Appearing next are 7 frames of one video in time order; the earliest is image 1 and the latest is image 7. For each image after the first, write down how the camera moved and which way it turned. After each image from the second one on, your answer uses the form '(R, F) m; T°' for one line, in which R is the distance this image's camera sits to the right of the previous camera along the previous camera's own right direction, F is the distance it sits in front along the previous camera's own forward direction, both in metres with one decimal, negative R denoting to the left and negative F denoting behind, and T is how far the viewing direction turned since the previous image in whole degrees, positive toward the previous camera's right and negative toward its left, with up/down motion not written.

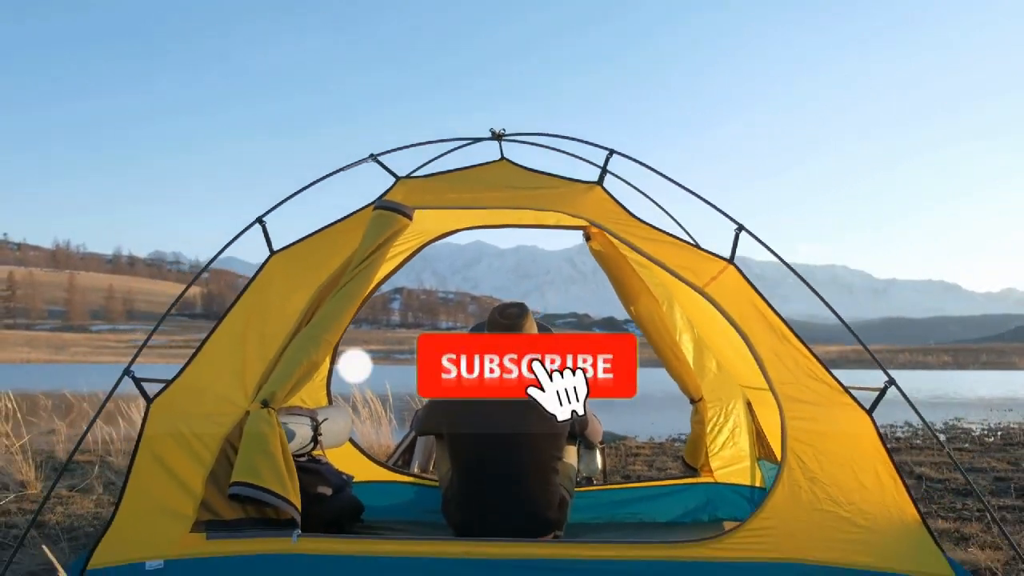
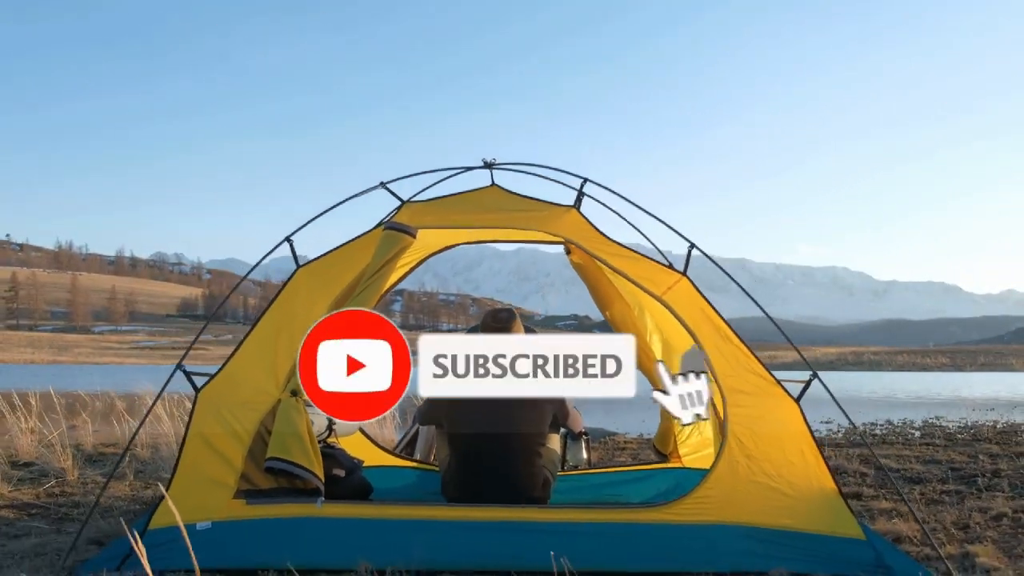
(+0.1, -0.6) m; 0°
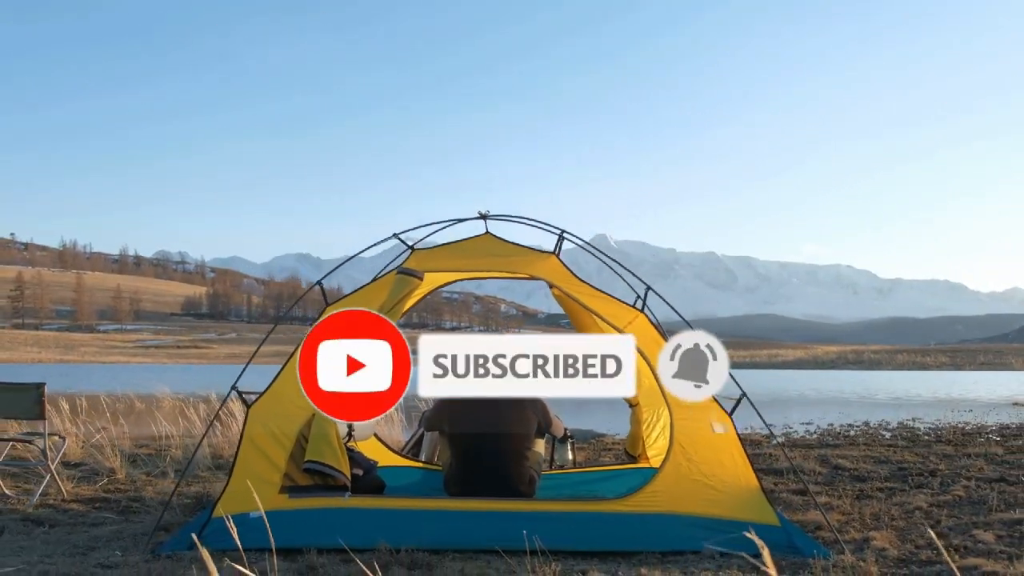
(+0.1, -0.9) m; 0°
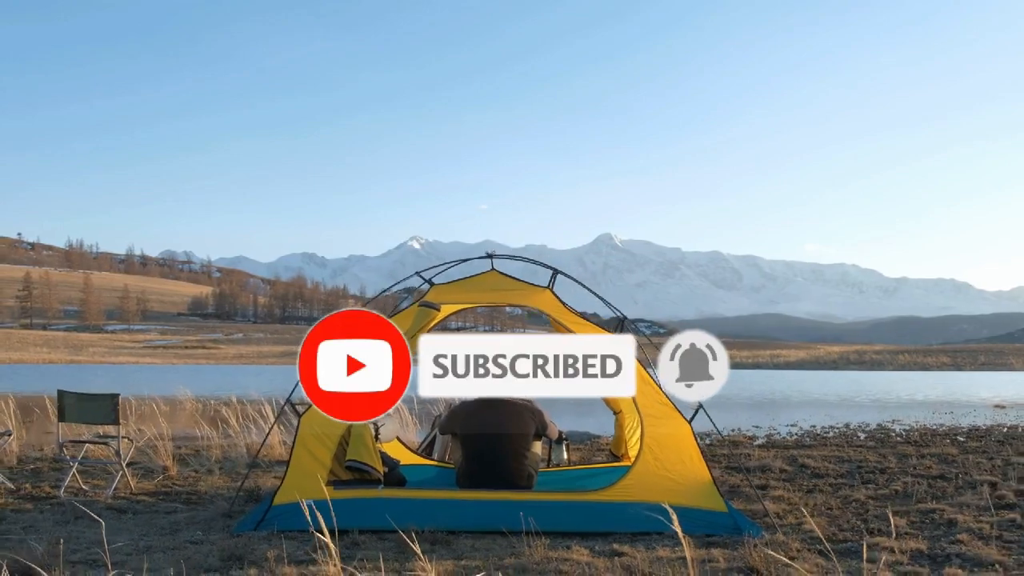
(0.0, -1.1) m; 0°
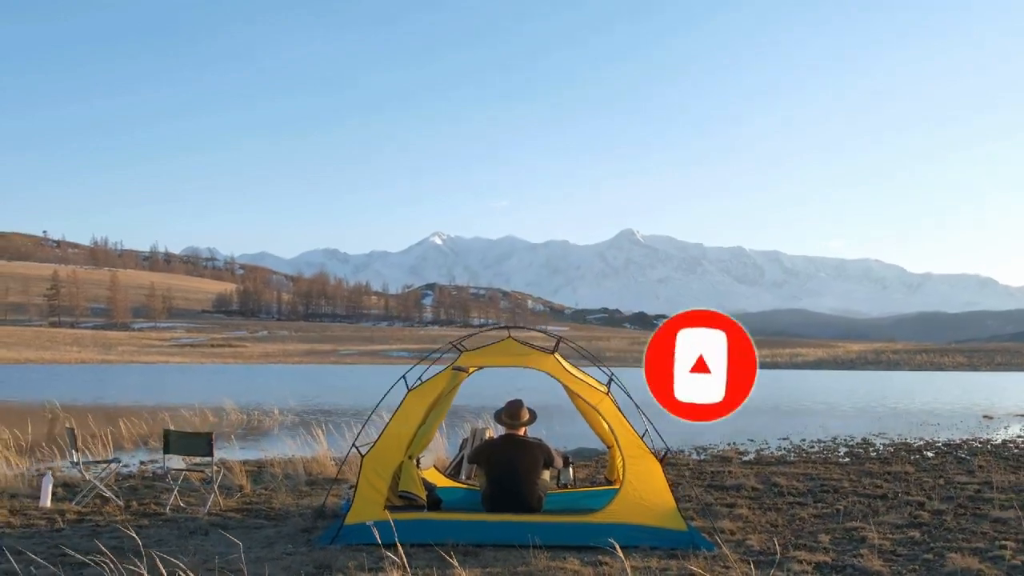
(+0.1, -1.8) m; -2°
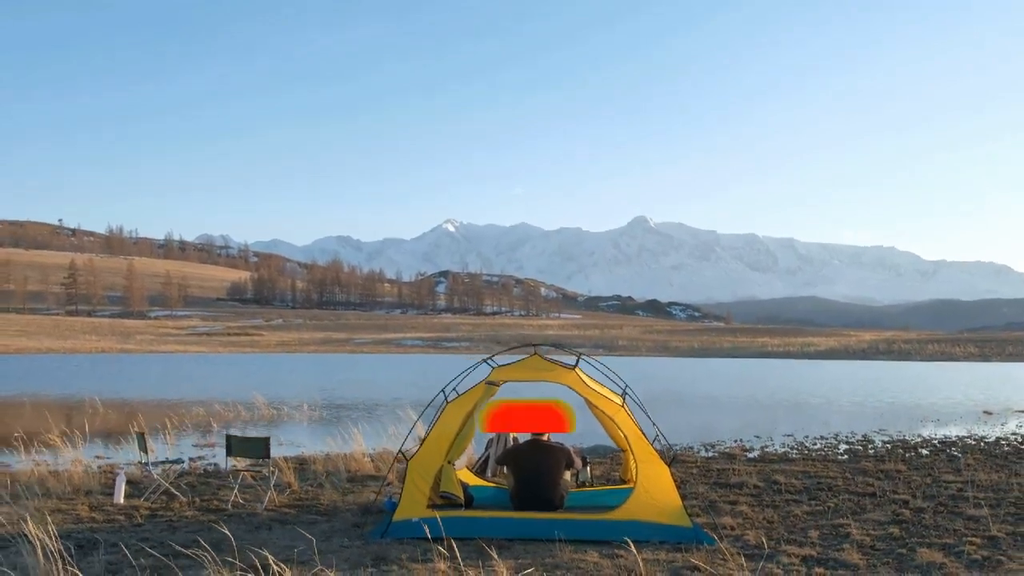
(-0.1, -1.1) m; -1°
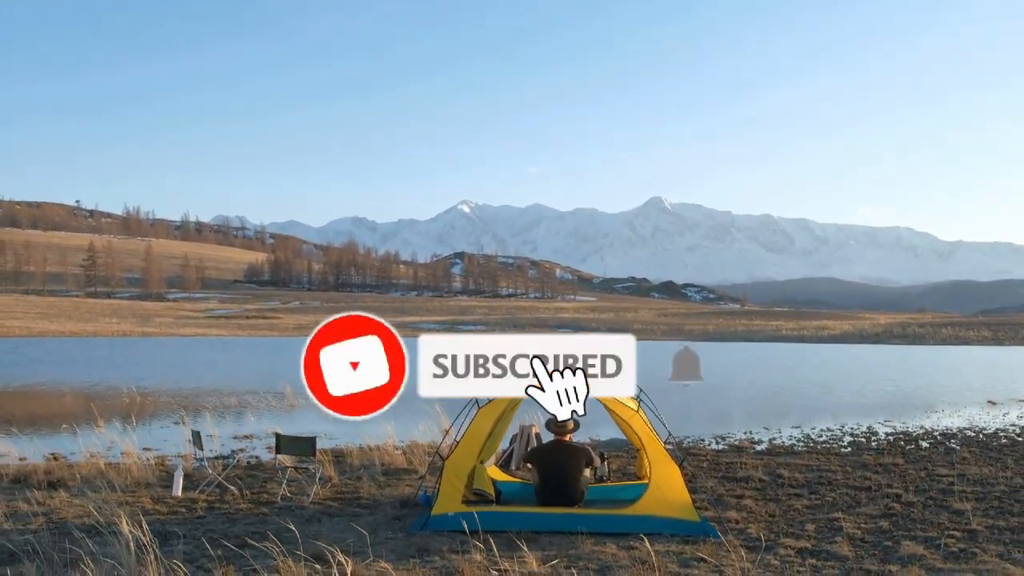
(-0.1, -0.9) m; -1°
